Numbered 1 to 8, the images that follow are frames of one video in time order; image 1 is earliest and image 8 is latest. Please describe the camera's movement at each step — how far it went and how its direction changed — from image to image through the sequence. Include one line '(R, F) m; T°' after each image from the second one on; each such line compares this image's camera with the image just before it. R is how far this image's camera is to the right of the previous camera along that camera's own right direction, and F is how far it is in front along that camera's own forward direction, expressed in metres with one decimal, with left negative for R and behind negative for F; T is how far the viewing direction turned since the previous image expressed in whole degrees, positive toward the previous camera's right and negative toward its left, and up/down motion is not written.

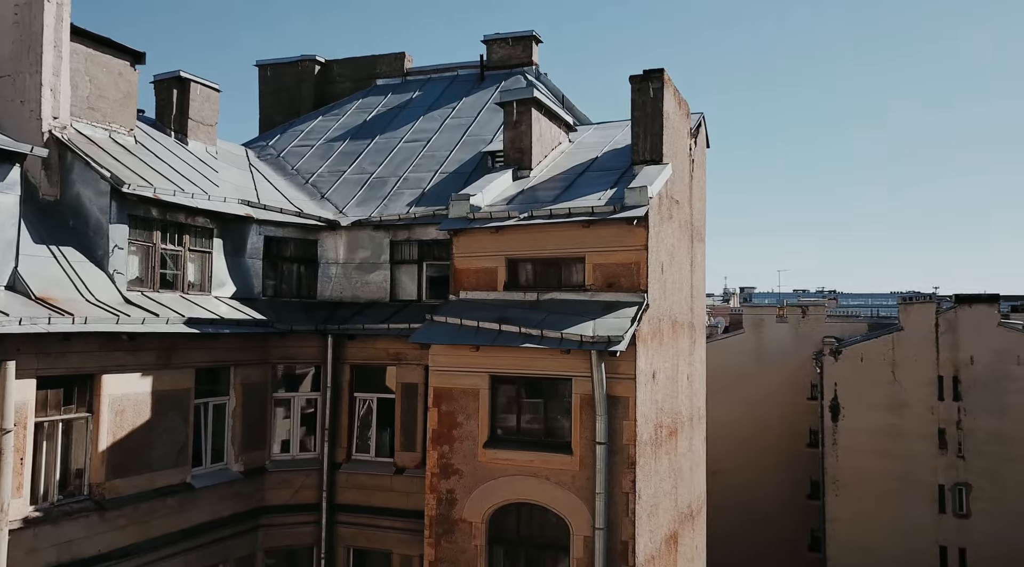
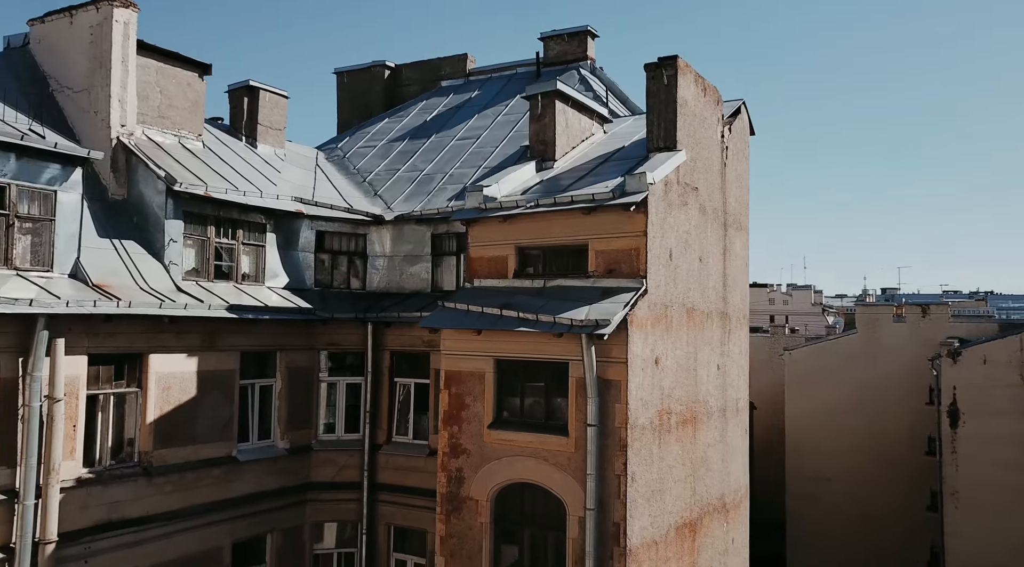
(+3.0, -0.3) m; -10°
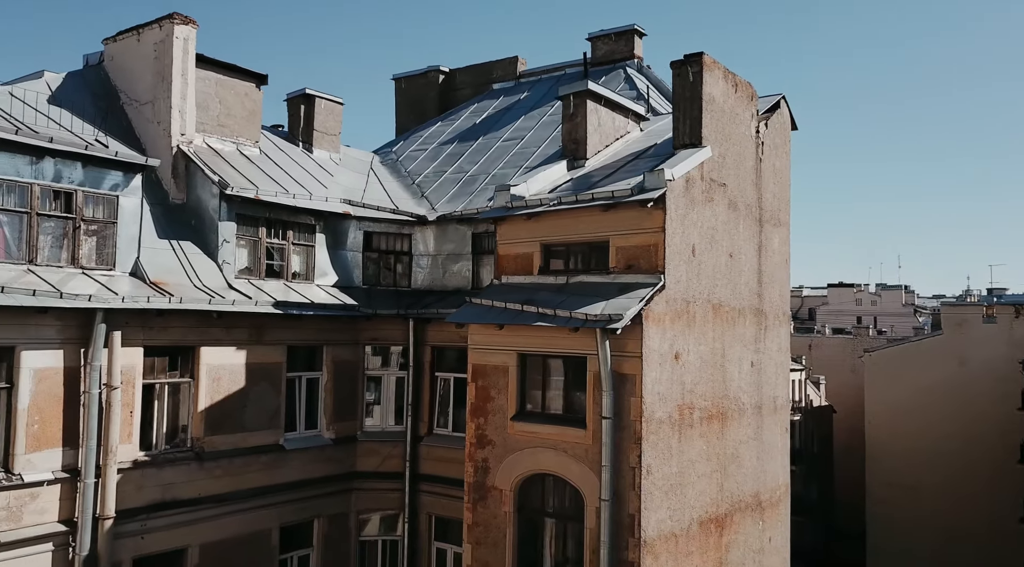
(+1.5, -0.4) m; -7°
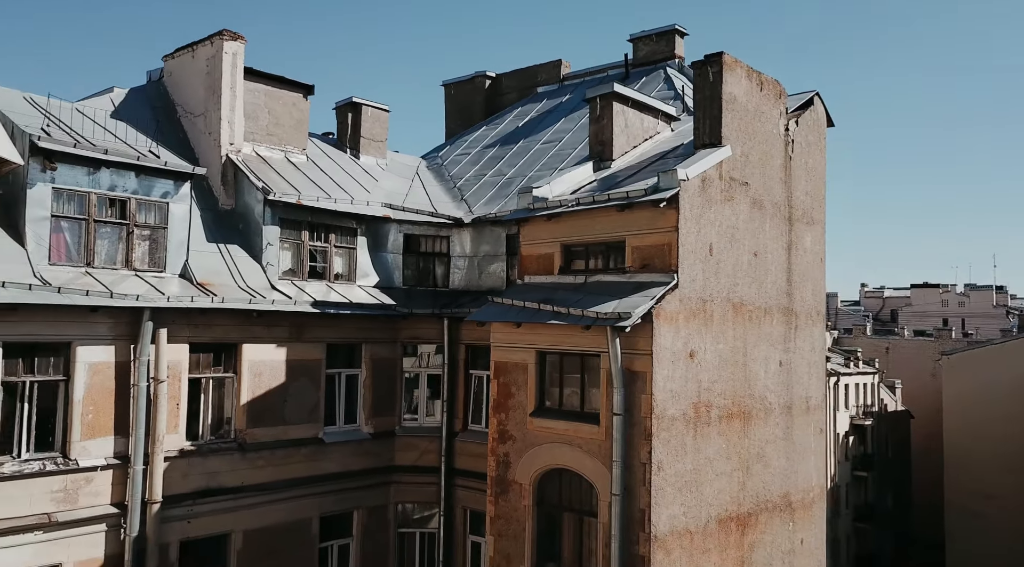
(+1.5, -0.4) m; -6°
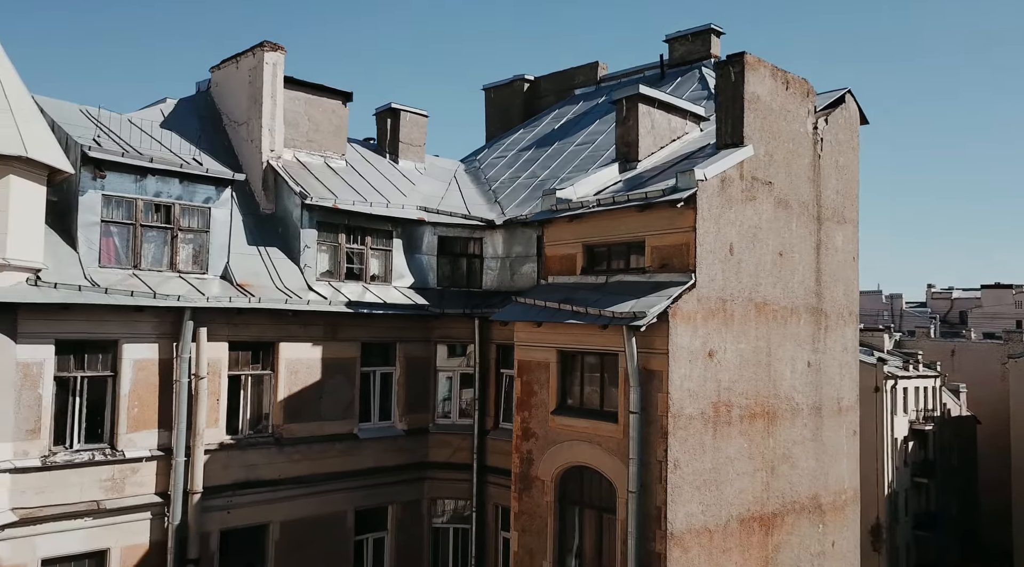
(+0.9, -0.3) m; -4°
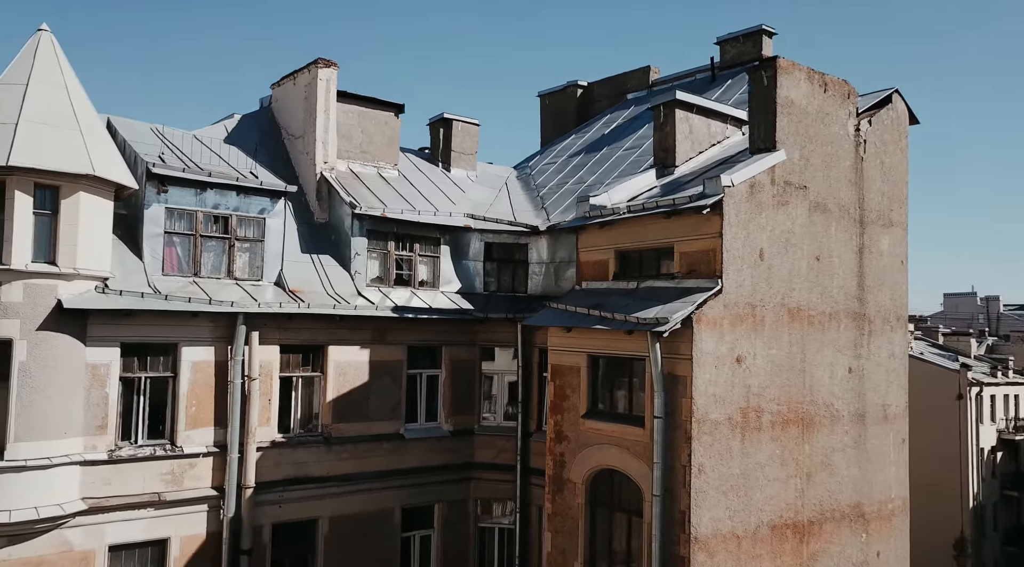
(+1.2, -0.3) m; -6°
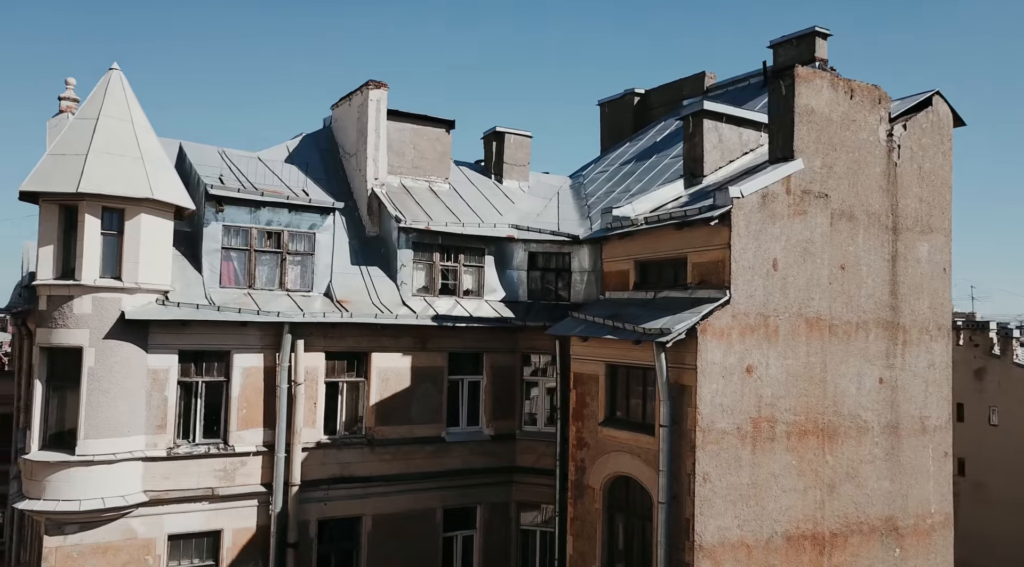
(+2.2, -0.5) m; -8°
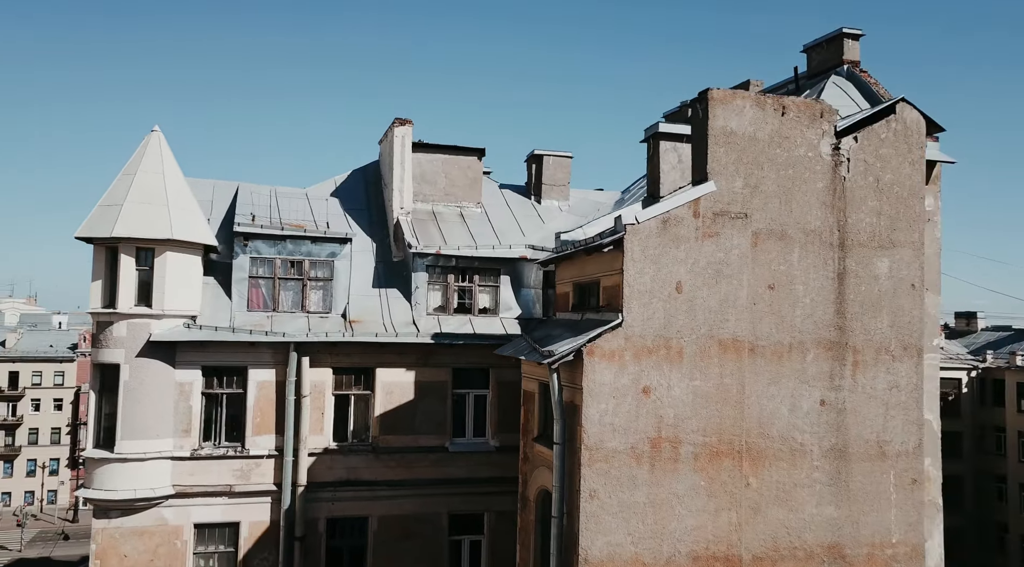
(+6.7, -0.4) m; -16°
